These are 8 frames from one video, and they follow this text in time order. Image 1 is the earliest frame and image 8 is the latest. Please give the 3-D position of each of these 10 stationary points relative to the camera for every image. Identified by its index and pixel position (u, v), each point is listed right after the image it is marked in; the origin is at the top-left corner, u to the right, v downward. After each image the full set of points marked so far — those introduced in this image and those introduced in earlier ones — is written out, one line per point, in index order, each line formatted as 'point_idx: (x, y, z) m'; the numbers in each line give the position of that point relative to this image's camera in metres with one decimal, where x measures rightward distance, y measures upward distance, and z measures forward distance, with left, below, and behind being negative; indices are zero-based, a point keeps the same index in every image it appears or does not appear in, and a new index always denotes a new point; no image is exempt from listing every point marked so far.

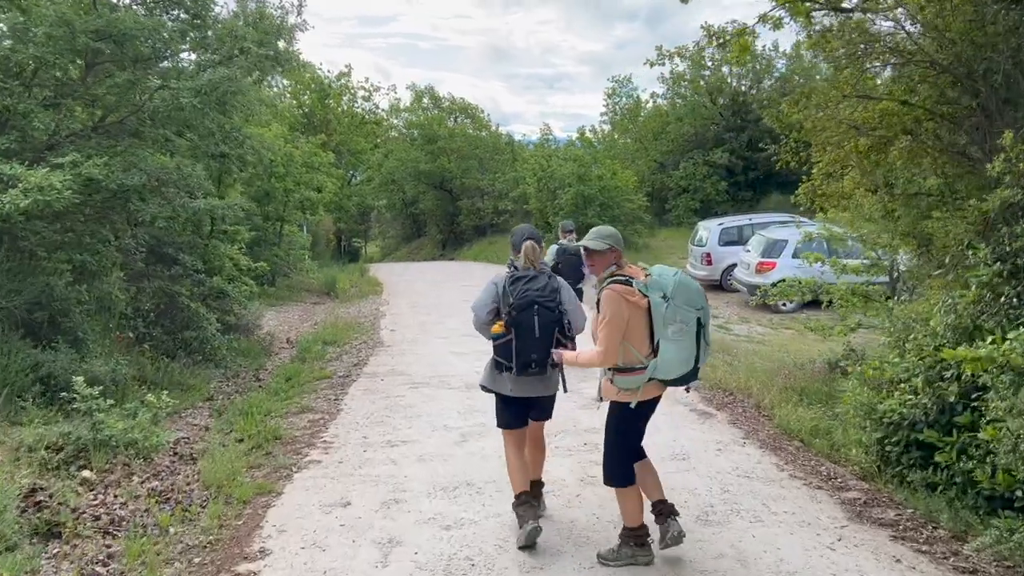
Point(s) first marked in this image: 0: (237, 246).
0: (-4.2, +0.6, +12.9) m
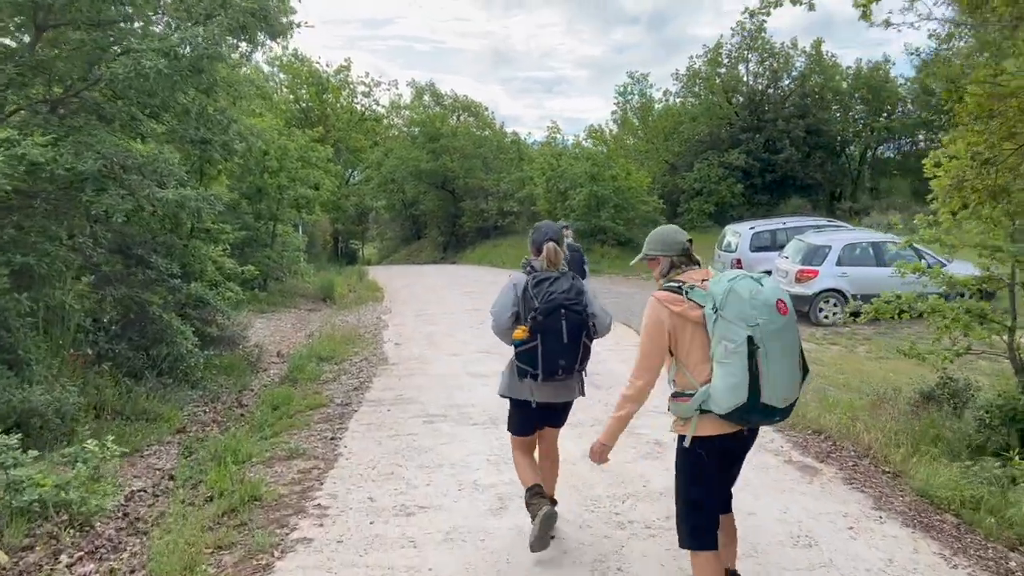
0: (-3.9, +0.5, +11.3) m
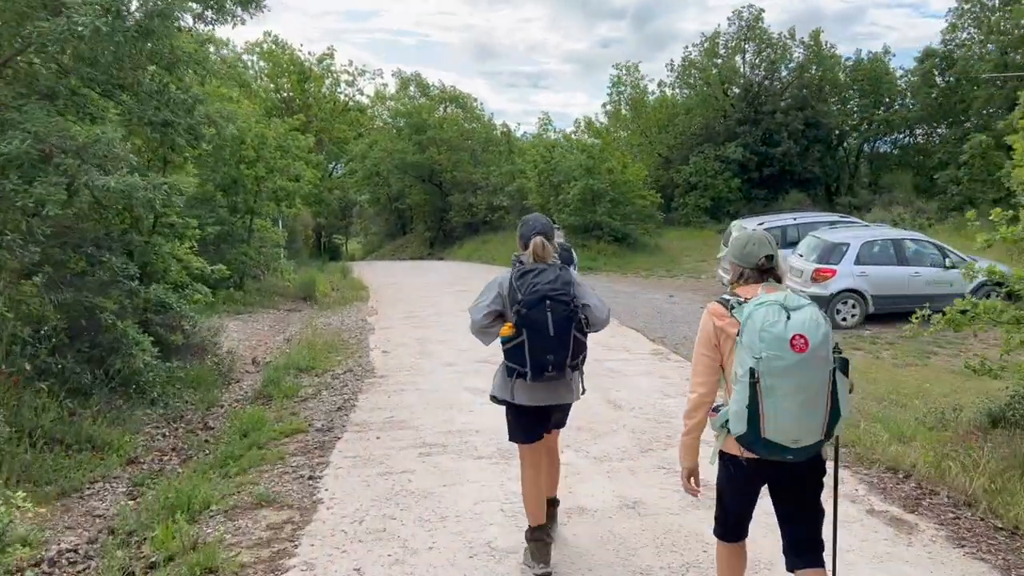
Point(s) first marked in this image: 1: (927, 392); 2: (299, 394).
0: (-3.9, +0.5, +10.1) m
1: (+4.7, -1.2, +9.7) m
2: (-2.1, -1.0, +8.2) m
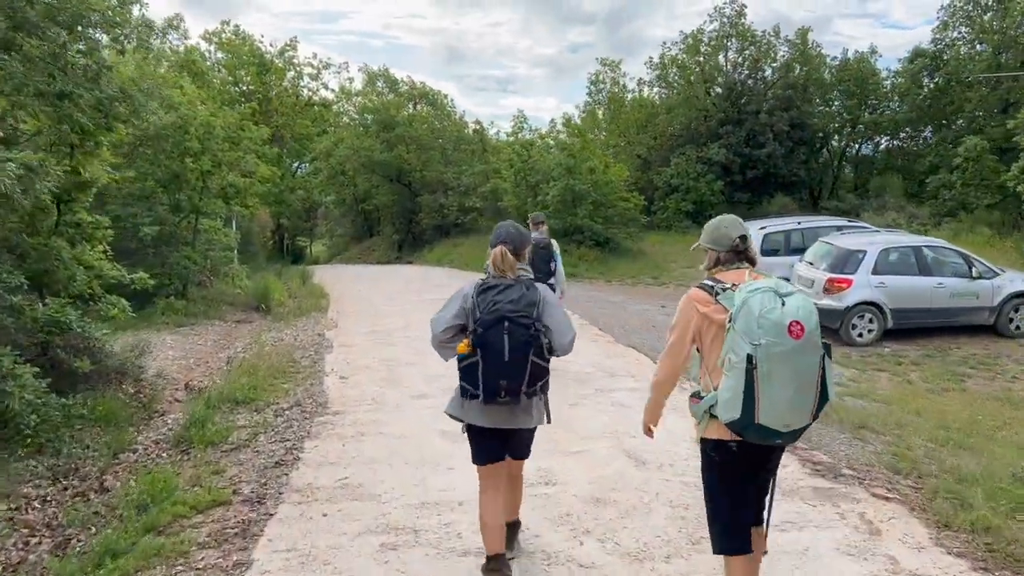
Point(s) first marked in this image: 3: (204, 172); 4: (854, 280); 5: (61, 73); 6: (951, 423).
0: (-4.0, +0.4, +8.3) m
1: (+4.6, -1.4, +8.2) m
2: (-2.1, -1.2, +6.4) m
3: (-5.4, +2.0, +14.9) m
4: (+5.1, +0.1, +12.8) m
5: (-3.6, +1.7, +6.8) m
6: (+4.4, -1.3, +8.4) m
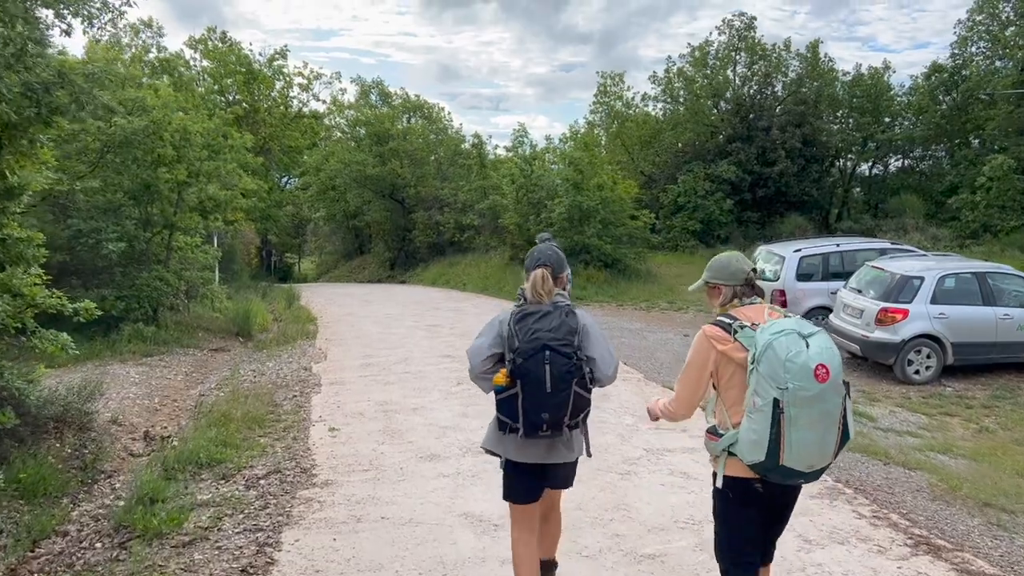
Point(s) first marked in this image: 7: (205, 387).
0: (-3.8, +0.2, +6.8) m
1: (+4.8, -1.7, +6.7) m
2: (-1.9, -1.4, +4.9) m
3: (-5.2, +1.6, +13.3) m
4: (+5.3, -0.3, +11.4) m
5: (-3.4, +1.5, +5.3) m
6: (+4.6, -1.6, +7.0) m
7: (-3.7, -1.2, +10.2) m
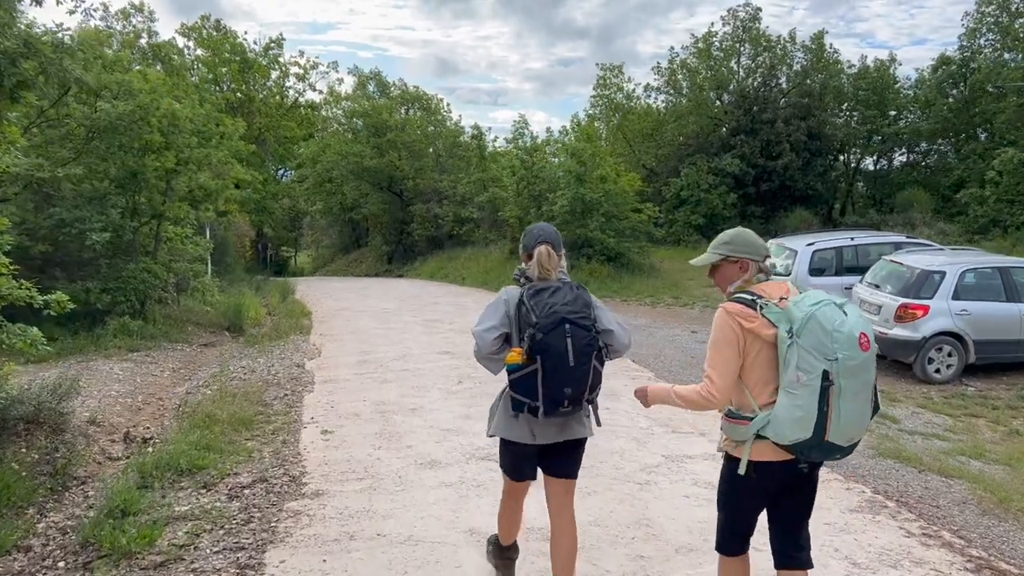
0: (-3.7, +0.2, +6.3) m
1: (+4.9, -1.6, +6.3) m
2: (-1.8, -1.3, +4.4) m
3: (-5.2, +1.8, +12.8) m
4: (+5.4, -0.2, +10.9) m
5: (-3.3, +1.6, +4.8) m
6: (+4.6, -1.6, +6.5) m
7: (-3.6, -1.1, +9.7) m
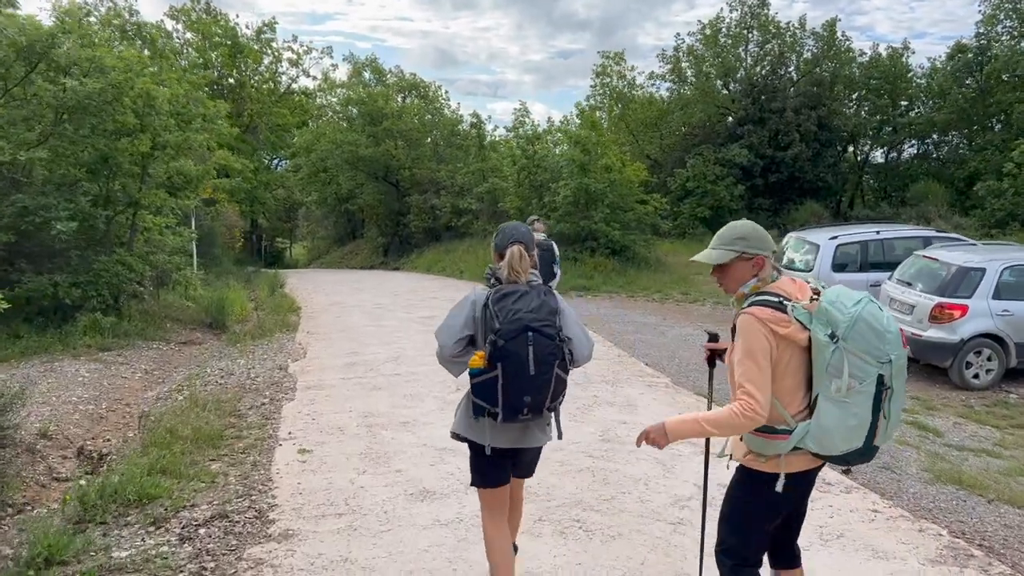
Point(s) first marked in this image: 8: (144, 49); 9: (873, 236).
0: (-3.7, +0.2, +5.4) m
1: (+4.9, -1.6, +5.4) m
2: (-1.8, -1.3, +3.5) m
3: (-5.2, +1.8, +11.9) m
4: (+5.4, -0.2, +10.0) m
5: (-3.2, +1.6, +3.9) m
6: (+4.7, -1.6, +5.6) m
7: (-3.6, -1.0, +8.8) m
8: (-8.3, +5.4, +19.2) m
9: (+5.3, +0.8, +12.5) m
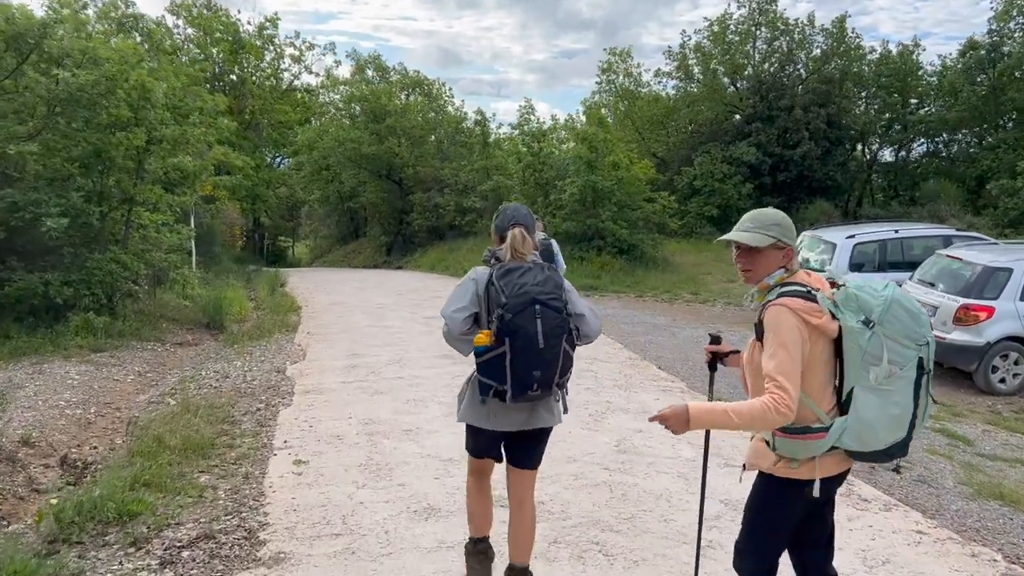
0: (-3.6, +0.3, +5.0) m
1: (+5.0, -1.7, +5.0) m
2: (-1.7, -1.3, +3.1) m
3: (-5.1, +1.9, +11.5) m
4: (+5.5, -0.2, +9.6) m
5: (-3.2, +1.6, +3.5) m
6: (+4.7, -1.6, +5.2) m
7: (-3.5, -1.0, +8.4) m
8: (-8.2, +5.4, +18.8) m
9: (+5.4, +0.8, +12.1) m
